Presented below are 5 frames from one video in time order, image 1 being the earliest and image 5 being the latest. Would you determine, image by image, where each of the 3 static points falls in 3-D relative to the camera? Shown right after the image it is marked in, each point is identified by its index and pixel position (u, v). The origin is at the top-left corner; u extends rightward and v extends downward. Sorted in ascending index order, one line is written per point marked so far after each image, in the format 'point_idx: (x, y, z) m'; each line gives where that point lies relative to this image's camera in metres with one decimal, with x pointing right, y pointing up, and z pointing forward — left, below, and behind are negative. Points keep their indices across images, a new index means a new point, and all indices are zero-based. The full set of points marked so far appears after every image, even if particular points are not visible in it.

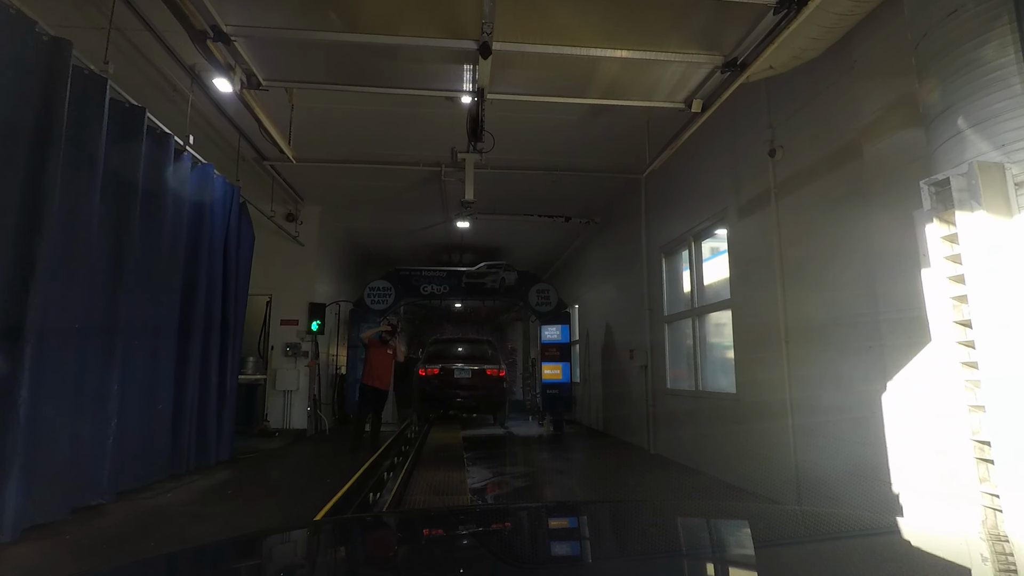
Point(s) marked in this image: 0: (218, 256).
0: (-2.9, +0.3, +6.0) m
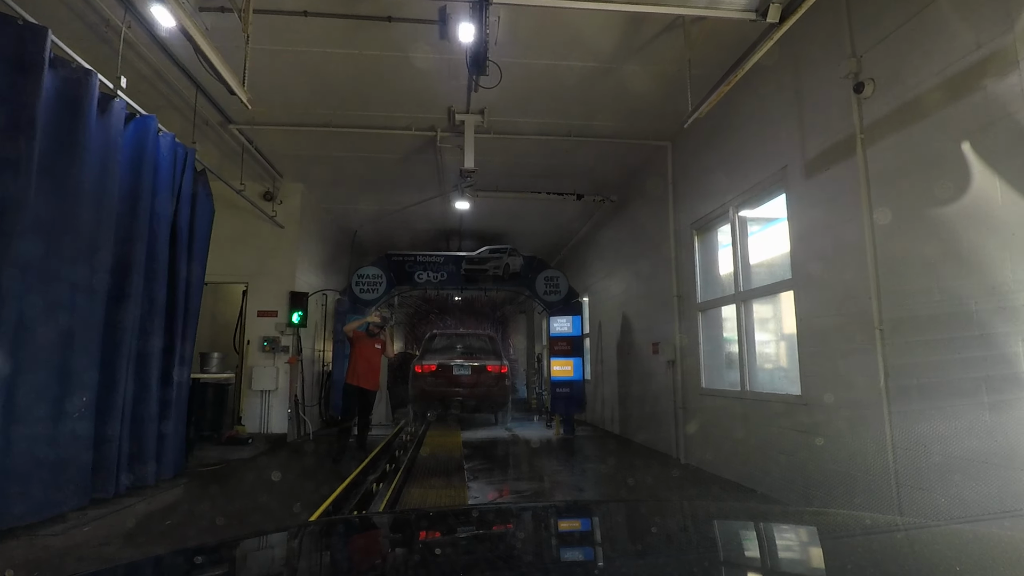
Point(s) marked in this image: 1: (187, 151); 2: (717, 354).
0: (-2.8, +0.5, +4.9) m
1: (-2.8, +1.2, +5.3) m
2: (+2.0, -0.6, +6.0) m
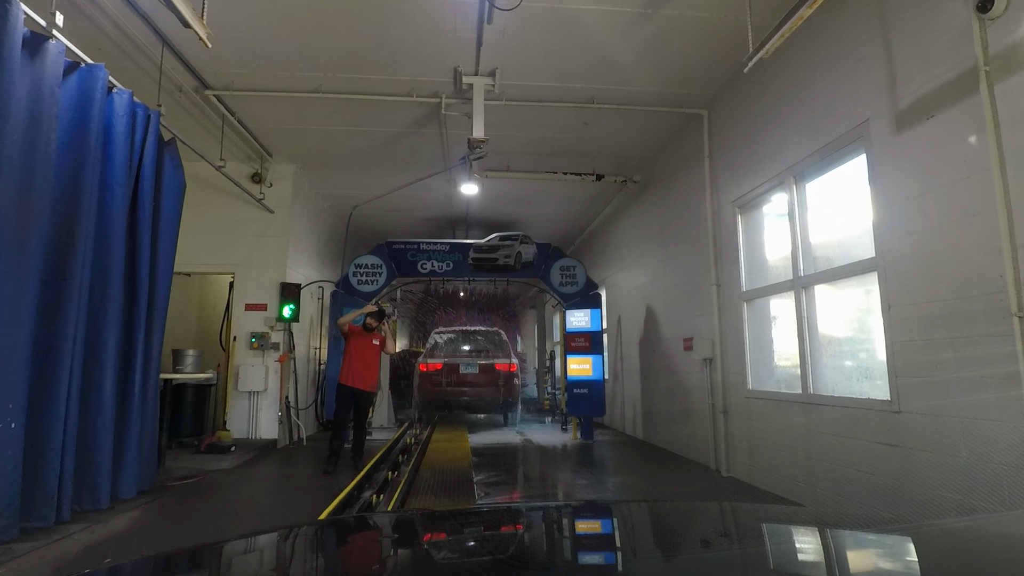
0: (-2.6, +0.6, +4.1) m
1: (-2.7, +1.3, +4.5) m
2: (+2.1, -0.5, +5.2) m
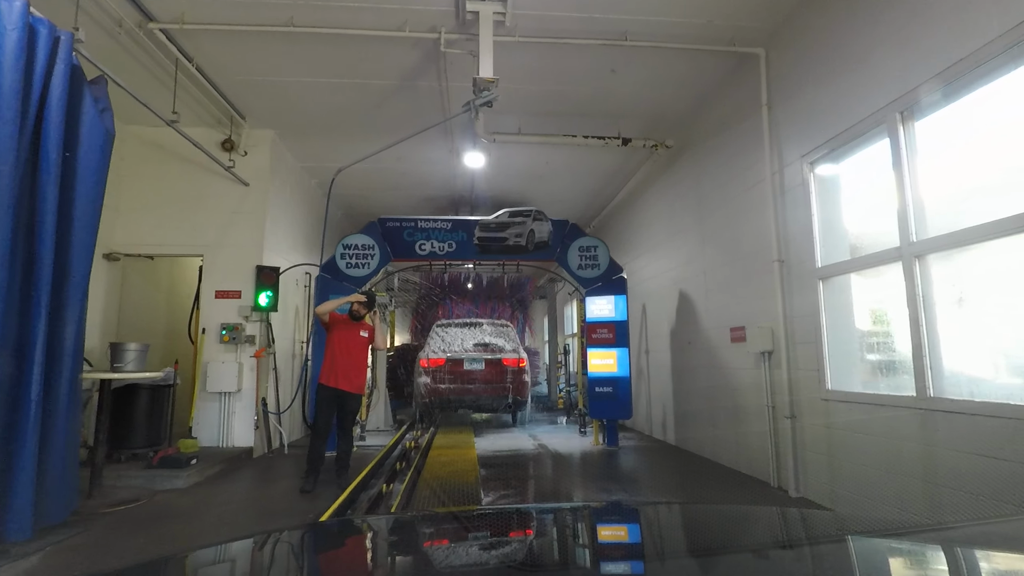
0: (-2.5, +0.7, +3.1) m
1: (-2.6, +1.4, +3.5) m
2: (+2.2, -0.4, +4.1) m
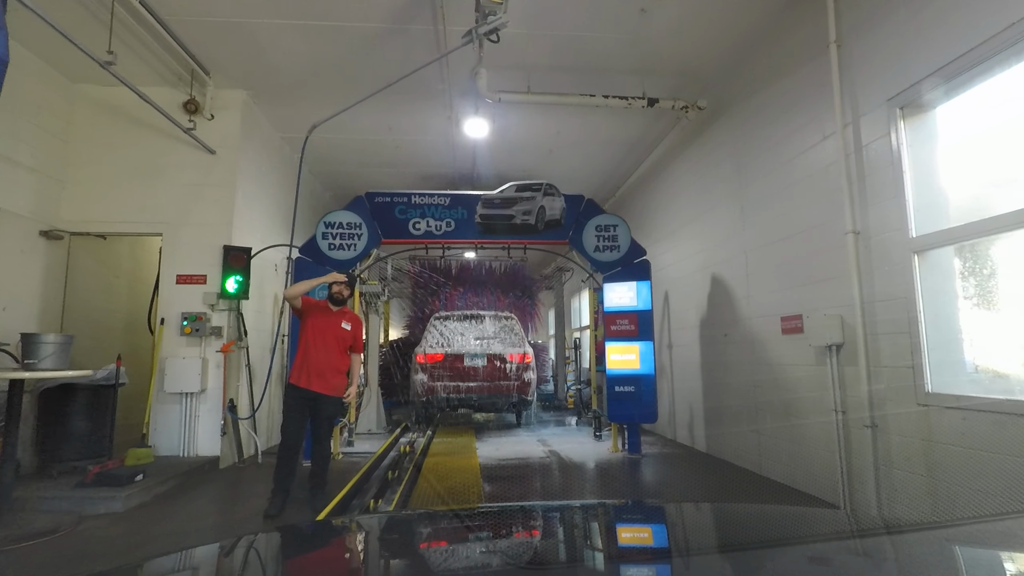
0: (-2.5, +0.8, +2.2) m
1: (-2.5, +1.6, +2.6) m
2: (+2.3, -0.2, +3.2) m
